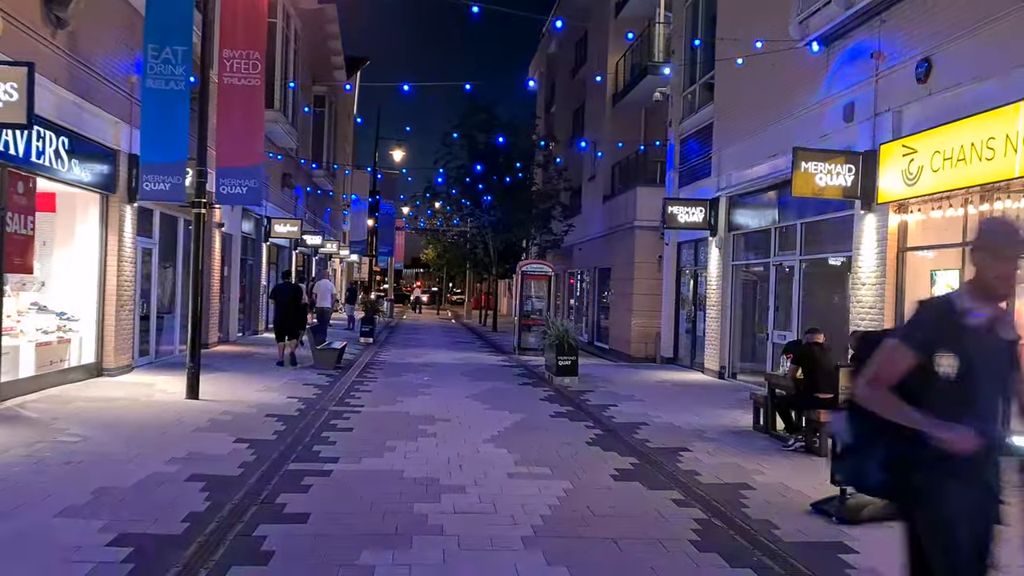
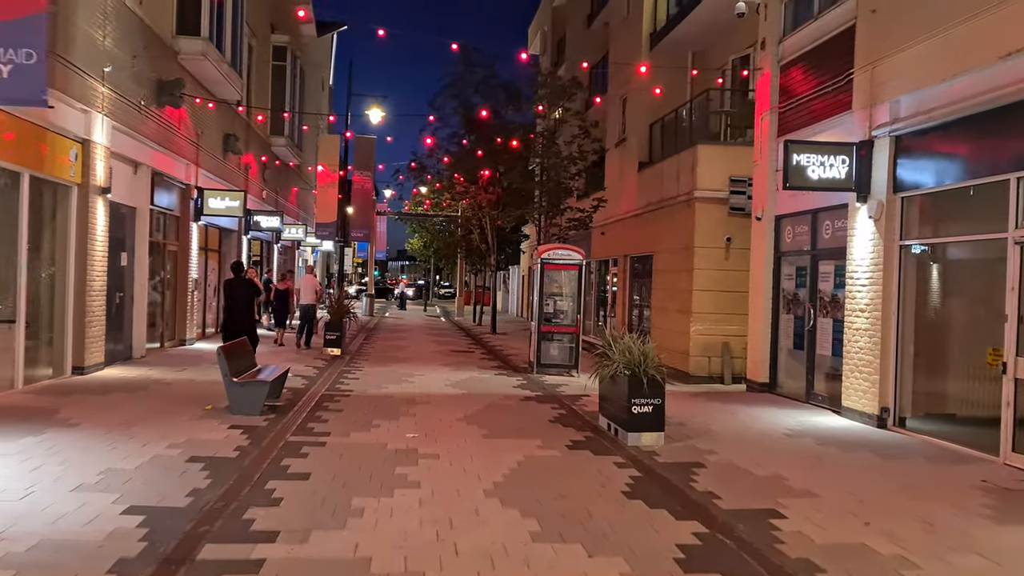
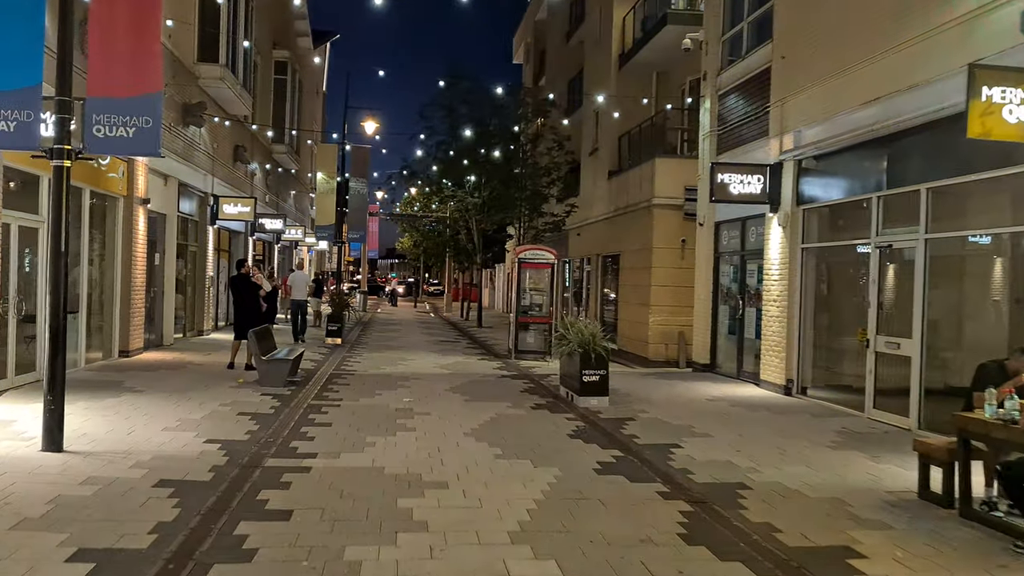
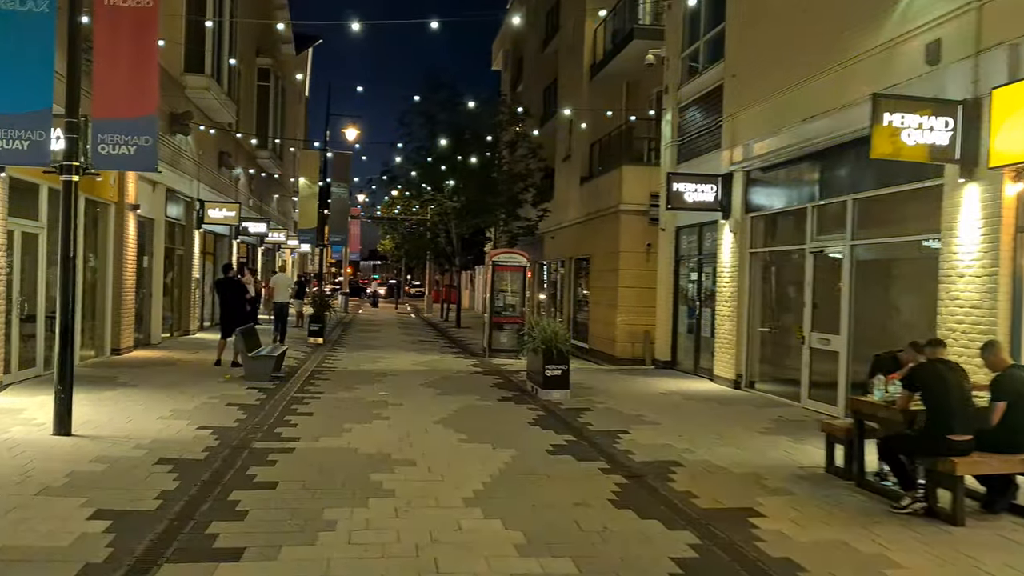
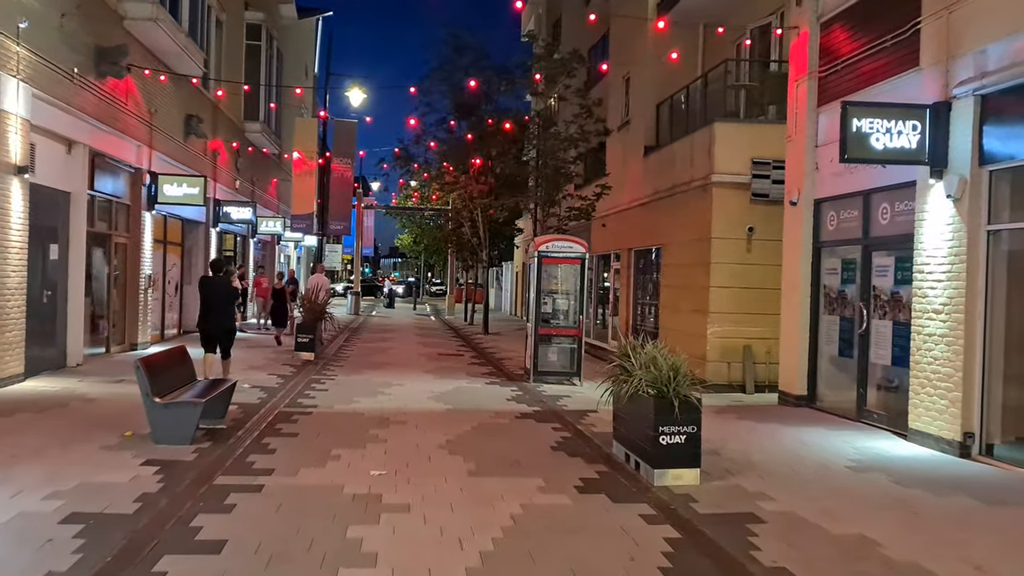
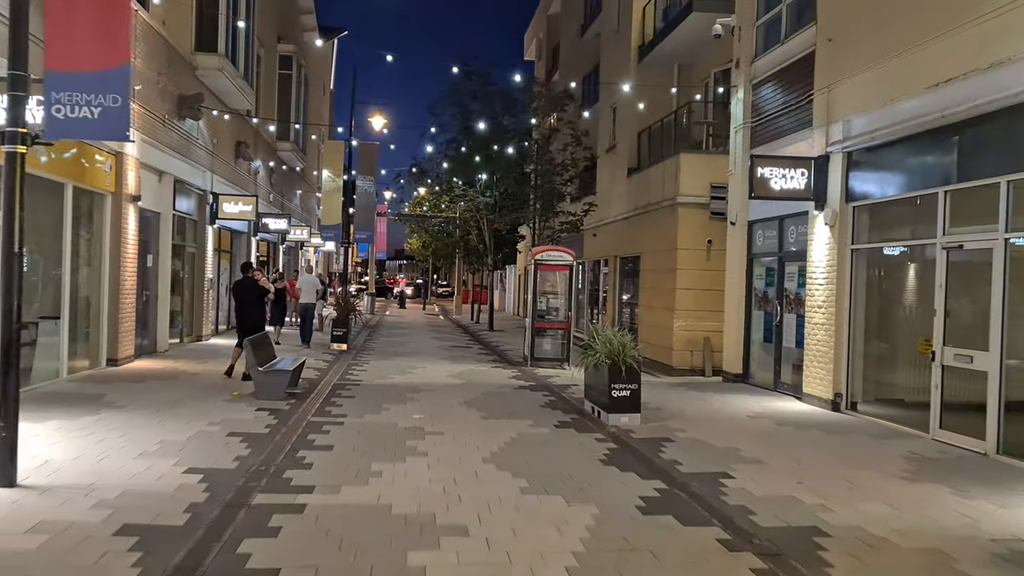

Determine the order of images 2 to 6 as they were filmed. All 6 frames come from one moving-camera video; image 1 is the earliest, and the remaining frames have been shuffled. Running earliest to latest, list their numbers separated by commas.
4, 3, 6, 2, 5
